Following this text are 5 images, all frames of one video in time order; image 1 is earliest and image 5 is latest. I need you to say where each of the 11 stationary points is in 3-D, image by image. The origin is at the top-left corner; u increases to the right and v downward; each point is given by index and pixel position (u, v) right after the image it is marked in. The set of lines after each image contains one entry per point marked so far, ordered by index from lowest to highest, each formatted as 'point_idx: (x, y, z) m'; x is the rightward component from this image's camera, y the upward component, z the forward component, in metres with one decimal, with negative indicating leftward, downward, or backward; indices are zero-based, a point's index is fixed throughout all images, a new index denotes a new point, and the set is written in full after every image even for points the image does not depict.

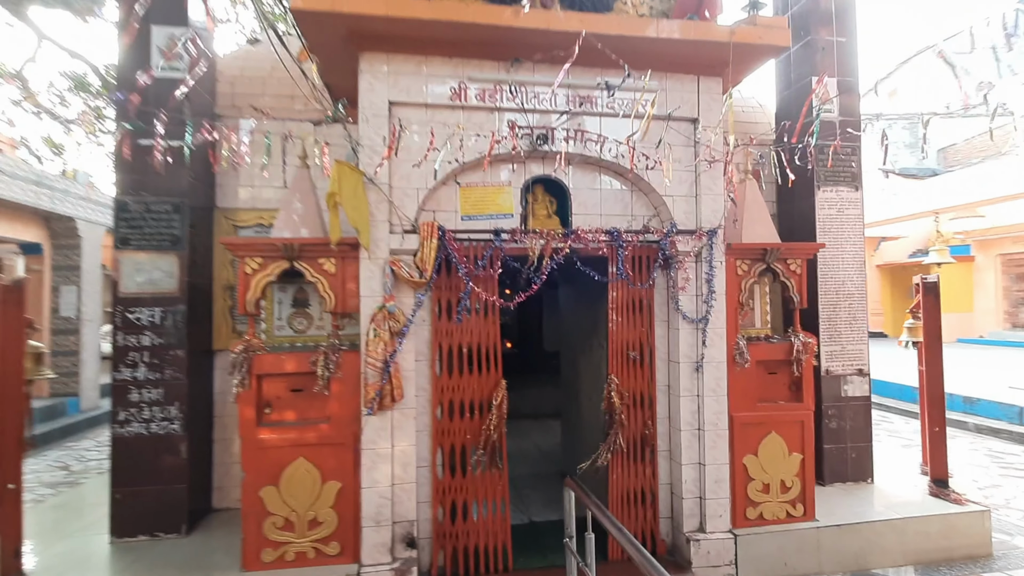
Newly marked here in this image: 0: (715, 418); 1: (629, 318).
0: (+1.9, -1.2, +4.8) m
1: (+1.1, -0.3, +4.9) m
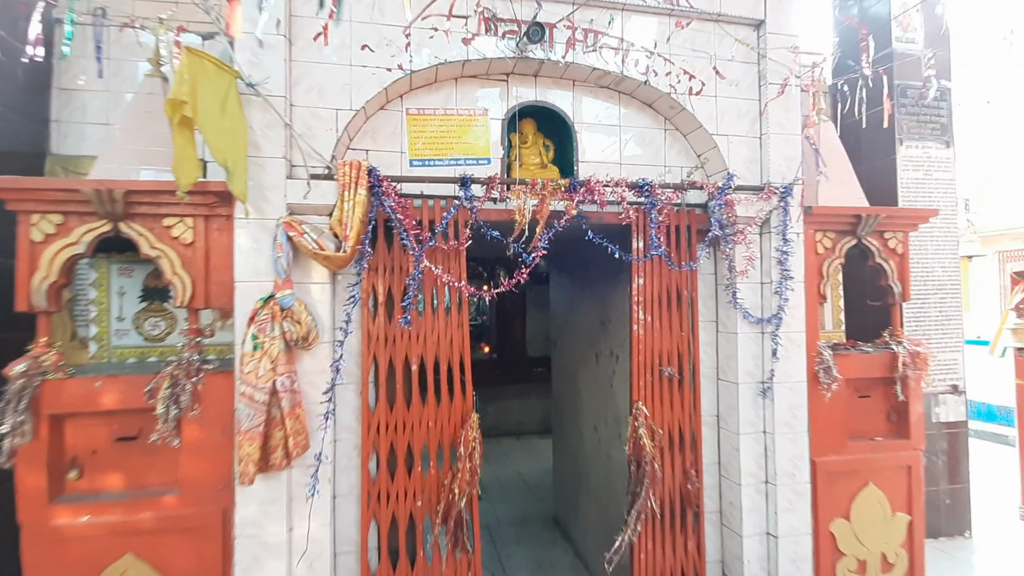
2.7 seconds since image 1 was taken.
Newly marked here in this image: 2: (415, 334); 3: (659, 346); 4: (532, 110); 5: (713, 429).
0: (+1.7, -1.1, +3.2) m
1: (+1.0, -0.2, +3.2) m
2: (-0.6, -0.3, +2.9) m
3: (+0.9, -0.4, +3.2) m
4: (+0.1, +1.1, +3.3) m
5: (+1.3, -0.9, +3.3) m
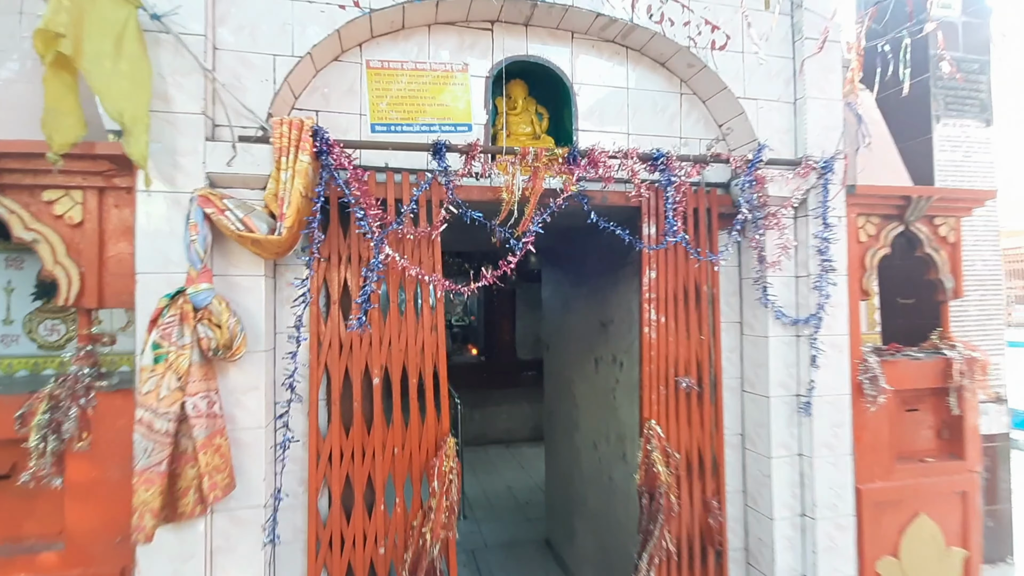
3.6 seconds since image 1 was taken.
0: (+1.7, -1.1, +2.7) m
1: (+0.9, -0.2, +2.7) m
2: (-0.6, -0.2, +2.4) m
3: (+0.9, -0.3, +2.7) m
4: (+0.1, +1.2, +2.8) m
5: (+1.2, -0.9, +2.8) m
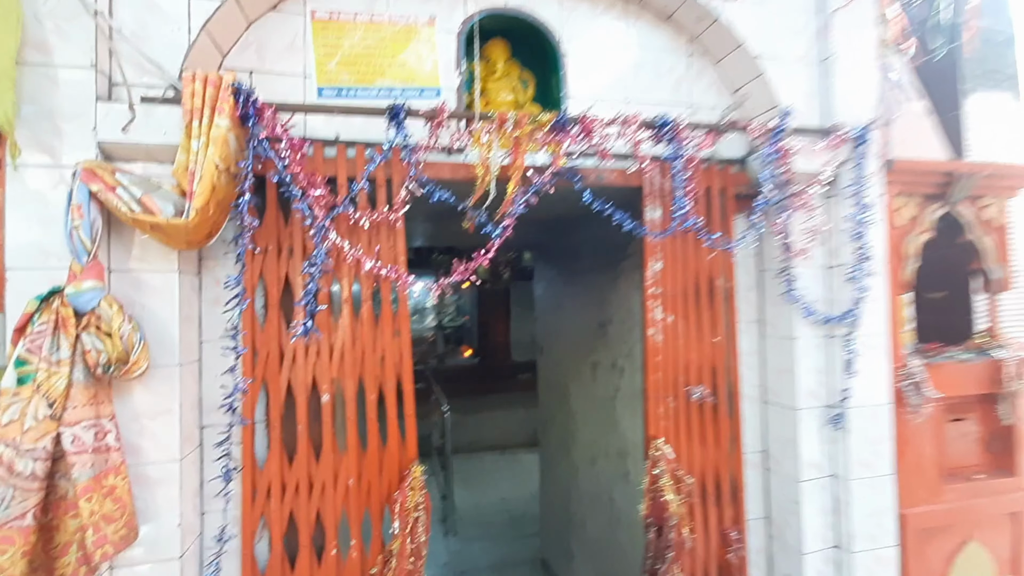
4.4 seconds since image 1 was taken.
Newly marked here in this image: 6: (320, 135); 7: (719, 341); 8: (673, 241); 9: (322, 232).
0: (+1.6, -1.0, +2.3) m
1: (+0.8, -0.1, +2.3) m
2: (-0.7, -0.2, +2.0) m
3: (+0.8, -0.3, +2.3) m
4: (0.0, +1.2, +2.3) m
5: (+1.2, -0.9, +2.4) m
6: (-0.7, +0.6, +2.0) m
7: (+0.9, -0.2, +2.3) m
8: (+0.7, +0.2, +2.3) m
9: (-0.7, +0.2, +1.9) m
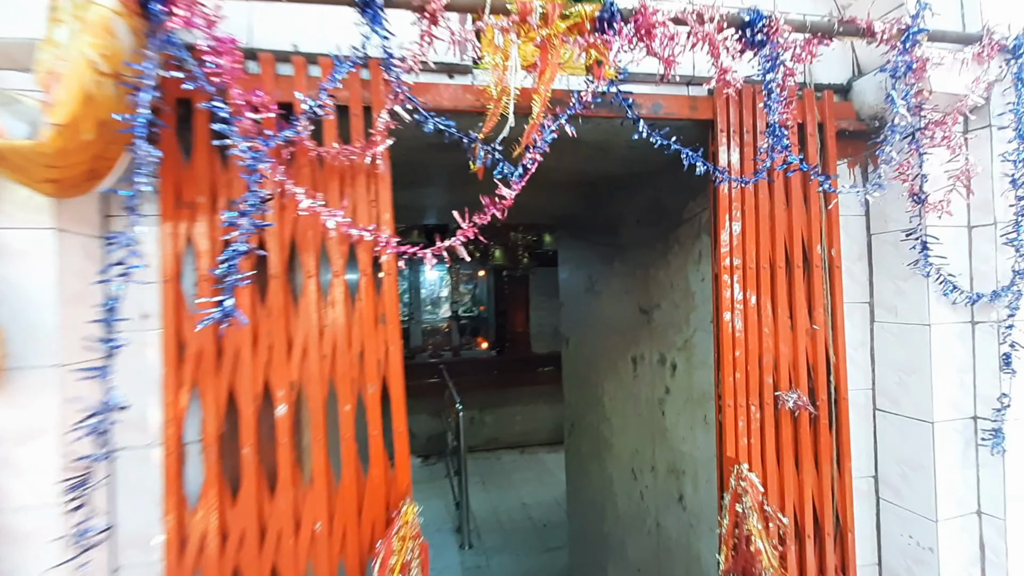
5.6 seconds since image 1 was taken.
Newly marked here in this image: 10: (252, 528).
0: (+1.7, -0.9, +1.7) m
1: (+0.9, 0.0, +1.7) m
2: (-0.6, -0.1, +1.4) m
3: (+0.9, -0.2, +1.7) m
4: (0.0, +1.3, +1.7) m
5: (+1.3, -0.8, +1.8) m
6: (-0.7, +0.7, +1.4) m
7: (+1.0, -0.1, +1.7) m
8: (+0.8, +0.3, +1.7) m
9: (-0.6, +0.3, +1.3) m
10: (-0.7, -0.6, +1.4) m
